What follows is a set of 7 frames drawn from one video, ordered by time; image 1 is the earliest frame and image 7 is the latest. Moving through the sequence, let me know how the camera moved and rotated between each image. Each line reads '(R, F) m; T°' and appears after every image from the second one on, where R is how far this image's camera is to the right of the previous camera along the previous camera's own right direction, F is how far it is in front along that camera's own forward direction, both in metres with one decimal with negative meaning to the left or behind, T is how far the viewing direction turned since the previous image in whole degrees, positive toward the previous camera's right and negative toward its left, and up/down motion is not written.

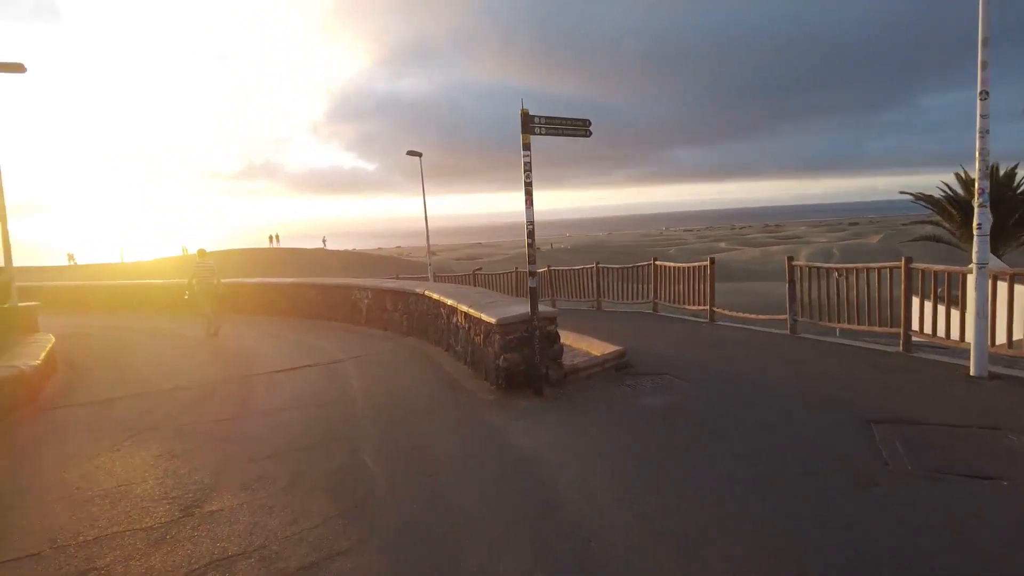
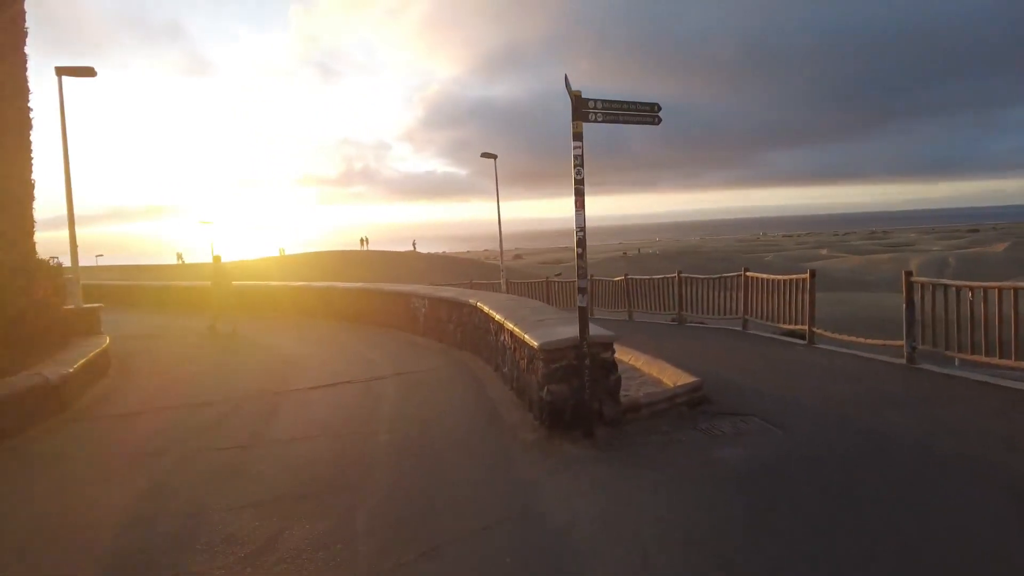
(+0.4, +1.3) m; -8°
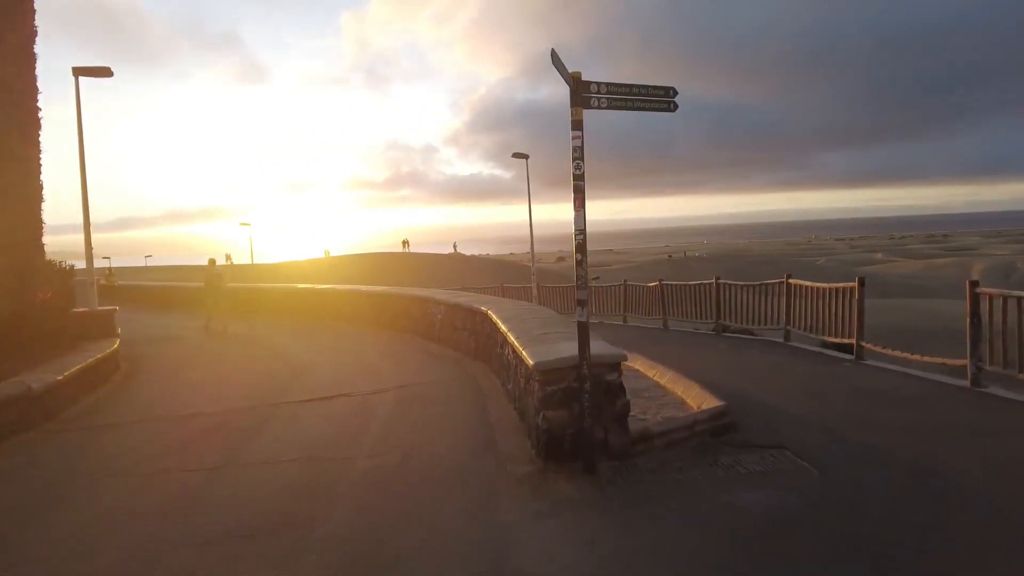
(+0.5, +0.8) m; -4°
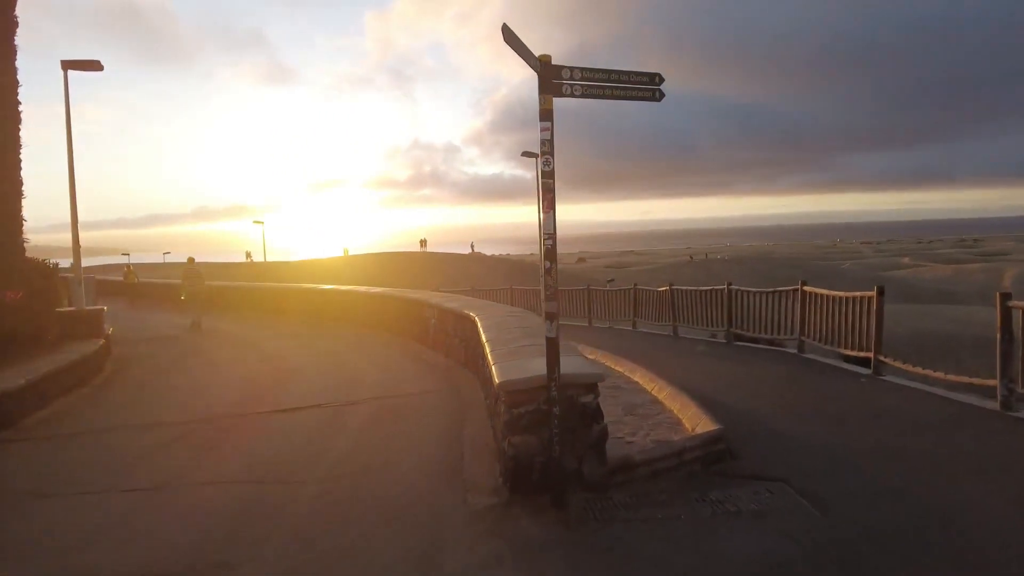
(+0.5, +0.6) m; -2°
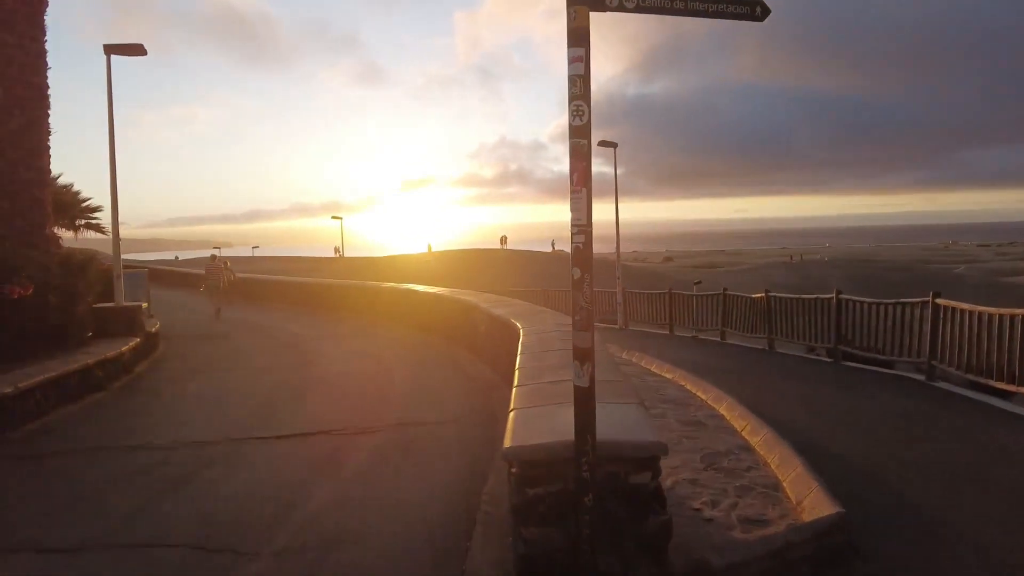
(+0.4, +1.7) m; -7°
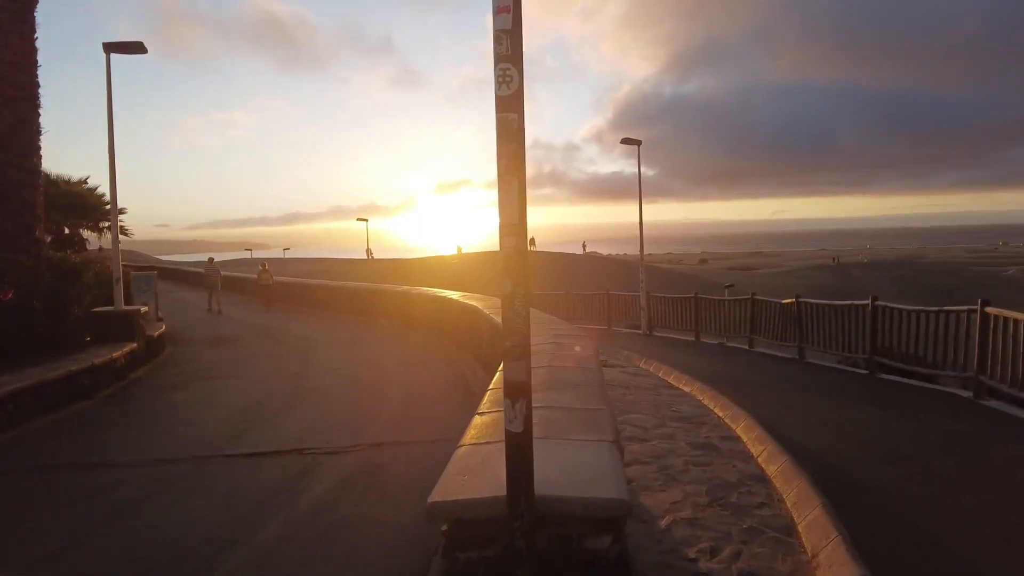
(+0.5, +0.7) m; -3°
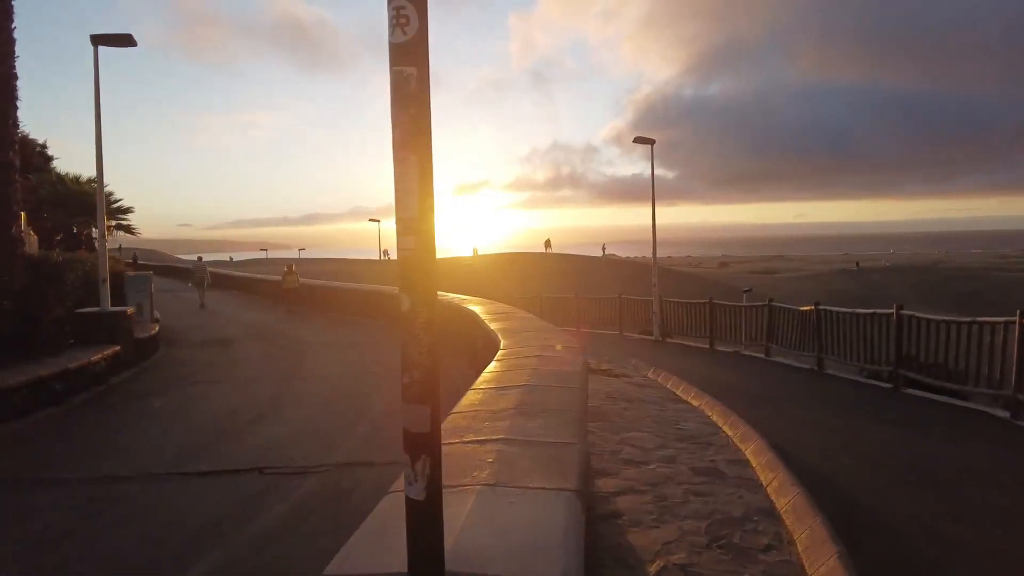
(+0.3, +0.6) m; -2°
